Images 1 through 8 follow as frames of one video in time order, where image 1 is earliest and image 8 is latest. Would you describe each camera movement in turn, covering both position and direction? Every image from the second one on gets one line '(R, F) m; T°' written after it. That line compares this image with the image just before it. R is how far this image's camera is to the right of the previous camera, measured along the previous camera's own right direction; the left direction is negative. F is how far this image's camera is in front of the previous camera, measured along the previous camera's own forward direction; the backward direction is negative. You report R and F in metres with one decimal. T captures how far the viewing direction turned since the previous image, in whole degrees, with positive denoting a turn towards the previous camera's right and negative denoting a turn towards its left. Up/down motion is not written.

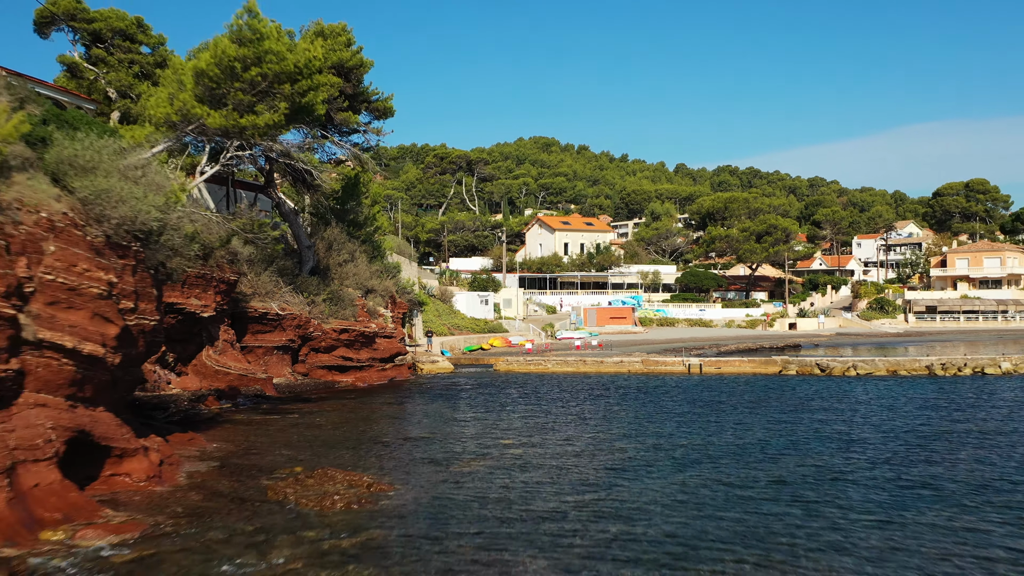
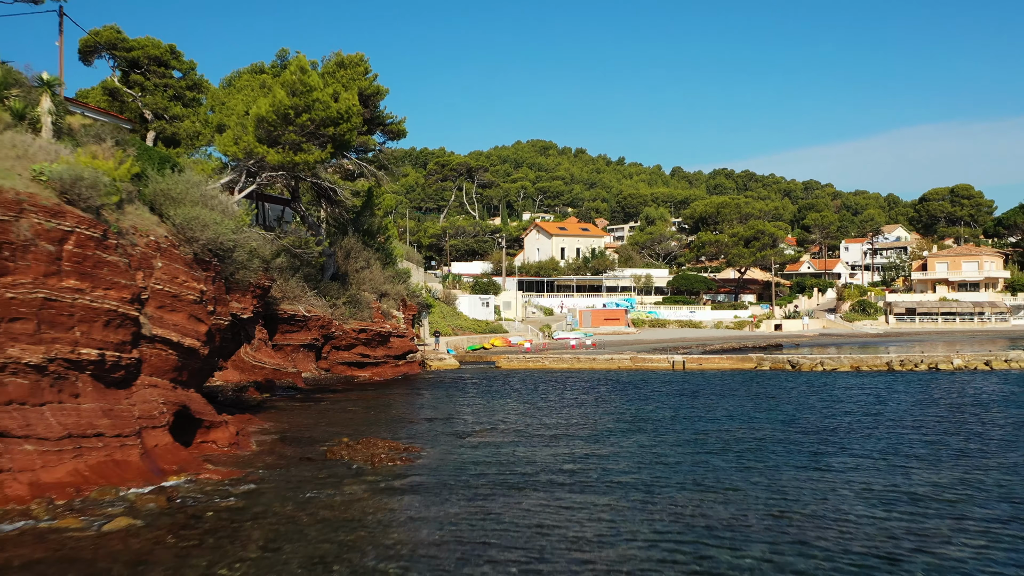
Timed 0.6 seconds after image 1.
(-0.1, -3.5) m; 0°
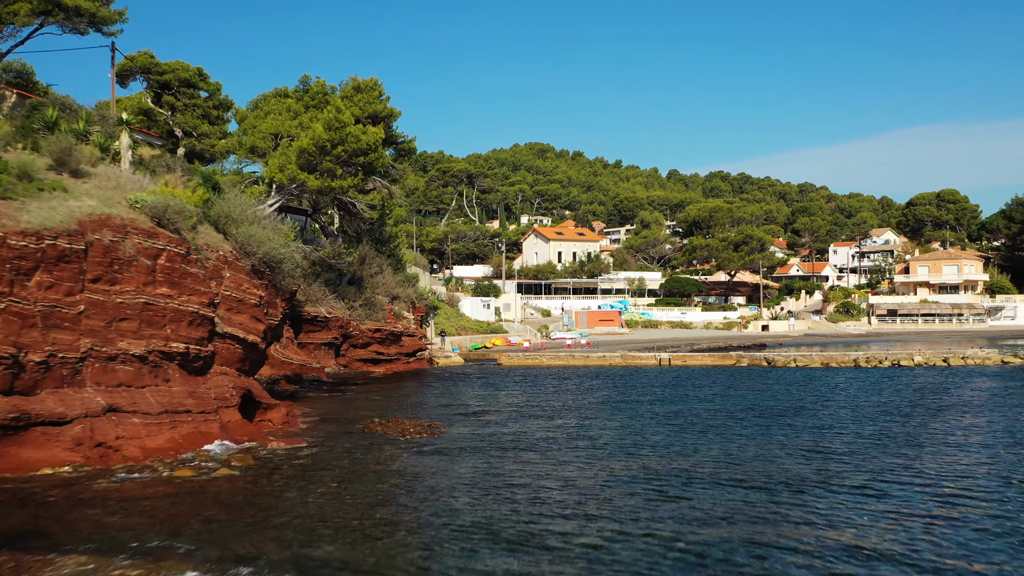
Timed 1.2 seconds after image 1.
(-0.1, -3.5) m; 0°
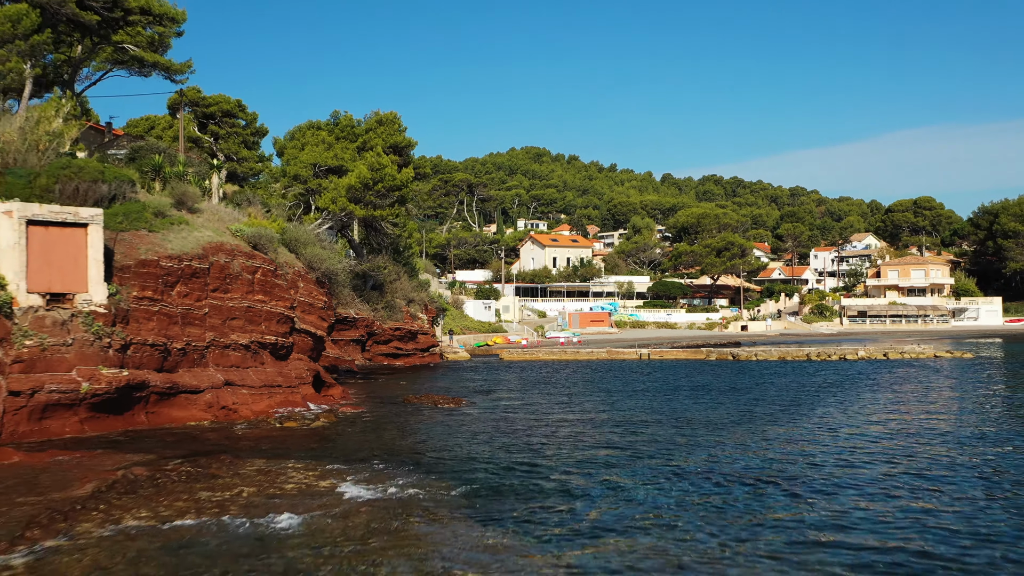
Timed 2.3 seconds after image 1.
(-0.2, -6.2) m; 0°
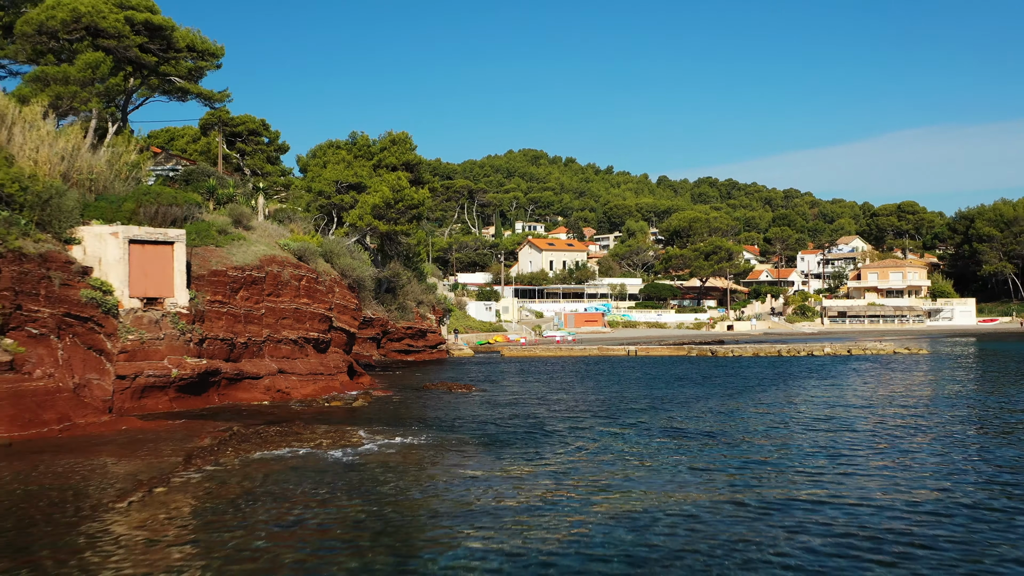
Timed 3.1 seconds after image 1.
(-0.1, -4.8) m; 0°
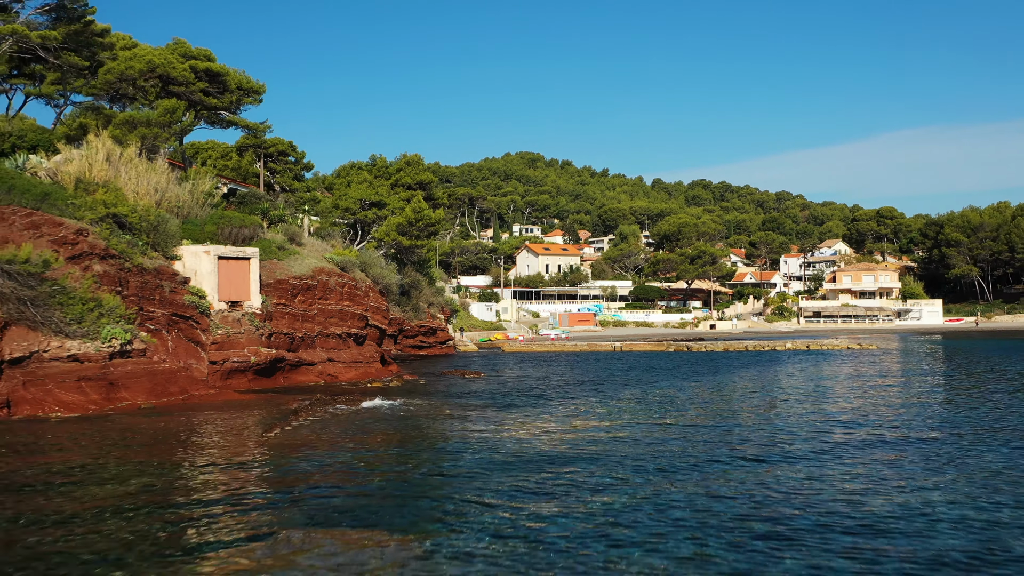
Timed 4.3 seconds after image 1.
(-0.2, -6.9) m; 0°
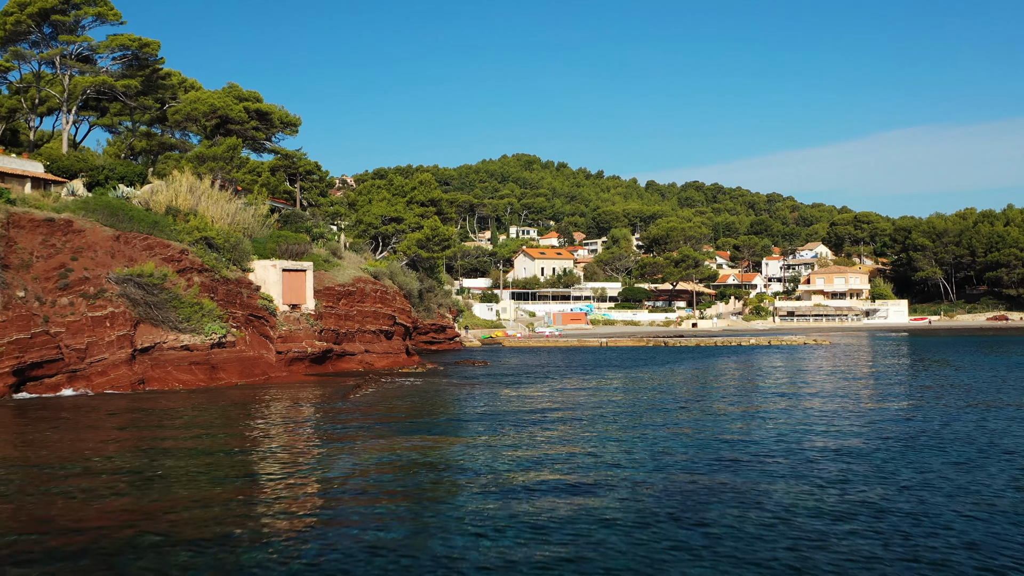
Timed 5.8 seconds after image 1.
(-0.2, -8.3) m; 0°
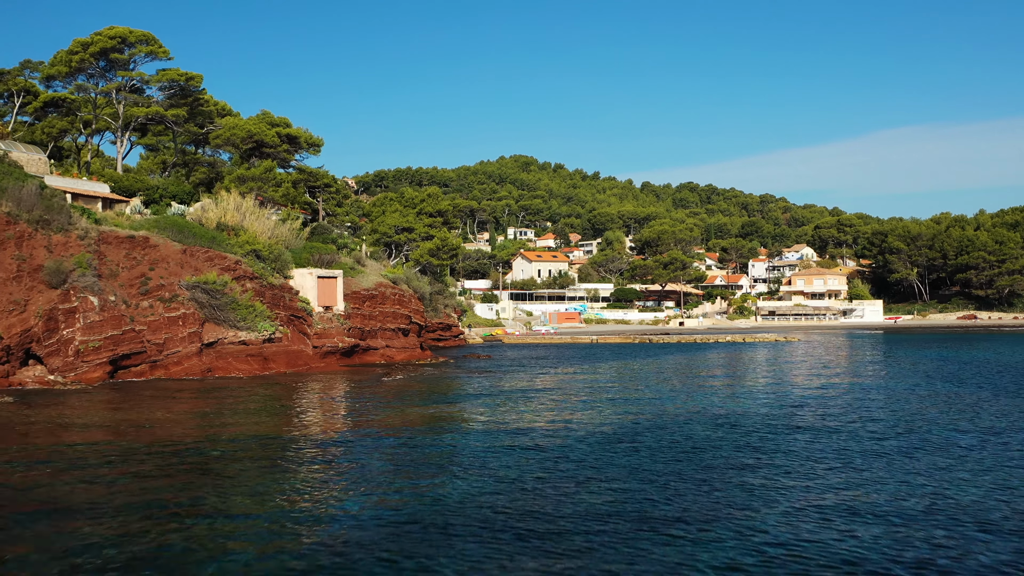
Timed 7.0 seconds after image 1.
(-0.1, -6.9) m; 0°
